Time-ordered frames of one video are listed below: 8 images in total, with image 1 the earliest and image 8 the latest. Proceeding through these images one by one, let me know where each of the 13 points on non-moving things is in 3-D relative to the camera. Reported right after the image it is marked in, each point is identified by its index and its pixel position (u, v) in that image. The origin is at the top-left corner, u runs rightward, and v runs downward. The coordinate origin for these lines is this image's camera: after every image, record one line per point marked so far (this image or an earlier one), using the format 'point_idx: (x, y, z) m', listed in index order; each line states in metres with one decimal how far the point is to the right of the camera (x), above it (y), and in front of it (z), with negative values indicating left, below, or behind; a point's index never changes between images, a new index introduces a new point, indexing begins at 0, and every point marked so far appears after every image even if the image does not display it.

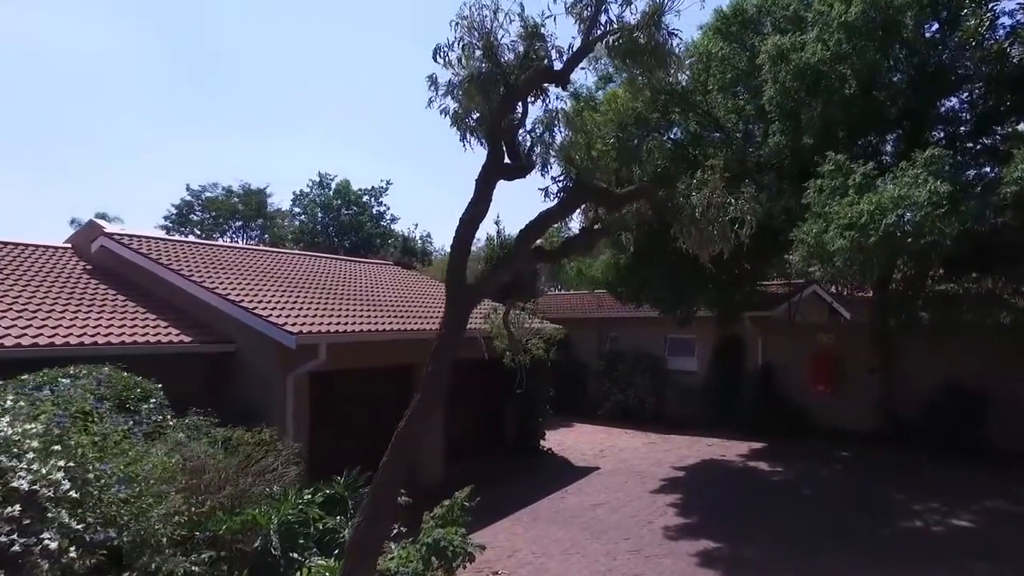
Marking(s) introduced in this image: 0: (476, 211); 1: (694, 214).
0: (-0.3, +0.7, +7.1) m
1: (+1.8, +0.8, +8.1) m
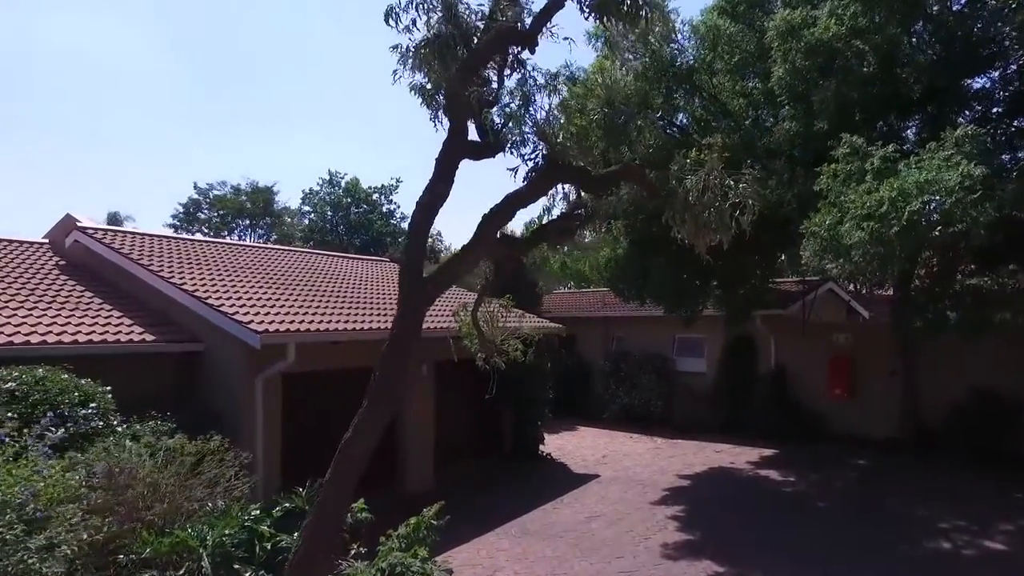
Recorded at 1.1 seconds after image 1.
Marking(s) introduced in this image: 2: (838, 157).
0: (-0.6, +0.7, +6.3) m
1: (+1.6, +0.8, +7.2) m
2: (+4.0, +1.6, +9.7) m
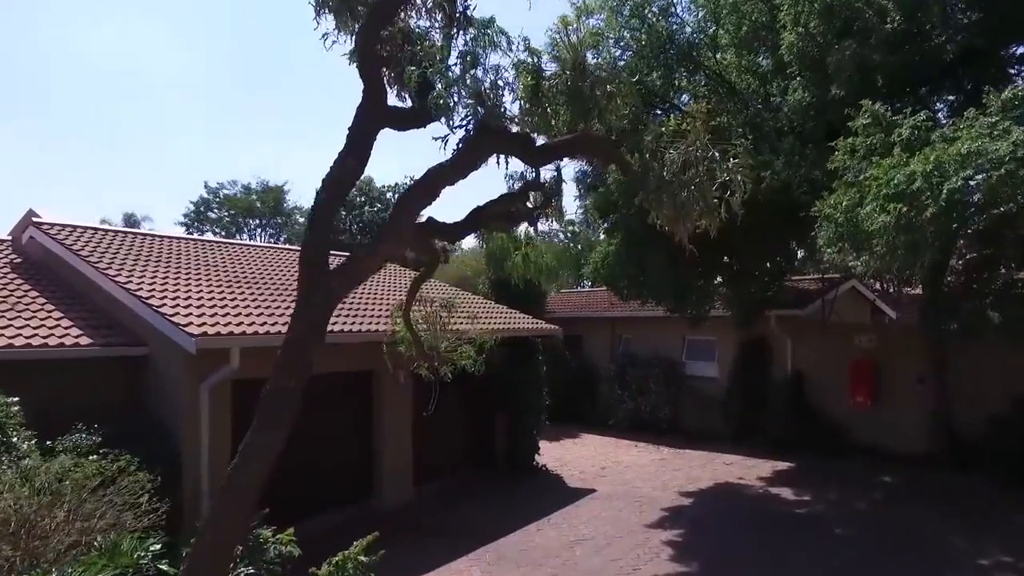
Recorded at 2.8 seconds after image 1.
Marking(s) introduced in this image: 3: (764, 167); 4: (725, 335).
0: (-1.1, +0.8, +5.2) m
1: (+1.1, +0.8, +6.1) m
2: (+3.6, +1.7, +8.4) m
3: (+3.0, +1.5, +9.6) m
4: (+4.3, -0.9, +16.3) m
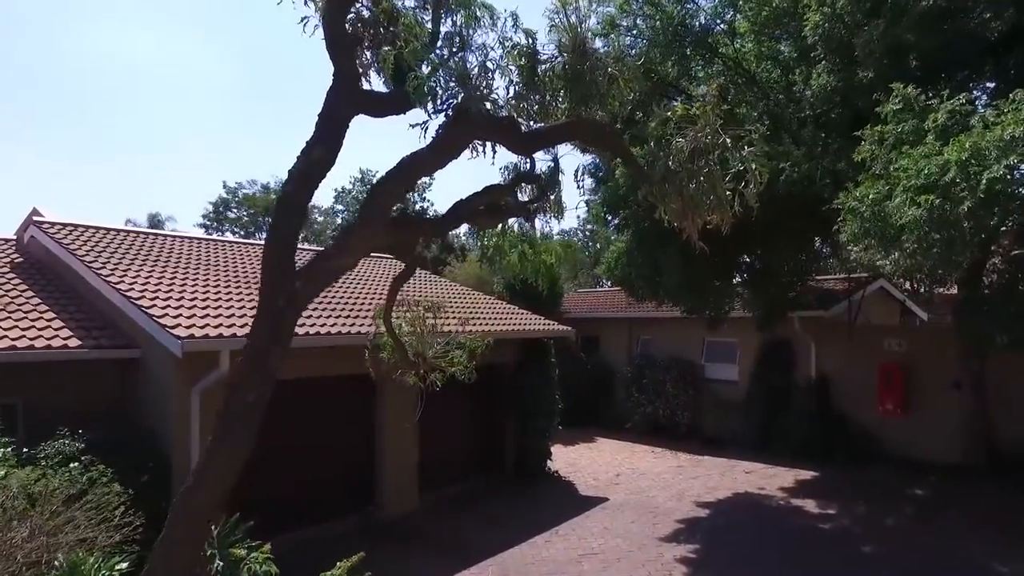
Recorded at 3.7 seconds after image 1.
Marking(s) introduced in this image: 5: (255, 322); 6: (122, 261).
0: (-1.2, +0.8, +4.7) m
1: (+1.1, +0.8, +5.5) m
2: (+3.6, +1.7, +7.8) m
3: (+3.1, +1.5, +9.0) m
4: (+4.6, -0.9, +15.7) m
5: (-1.5, -0.2, +4.5) m
6: (-5.8, +0.4, +11.9) m
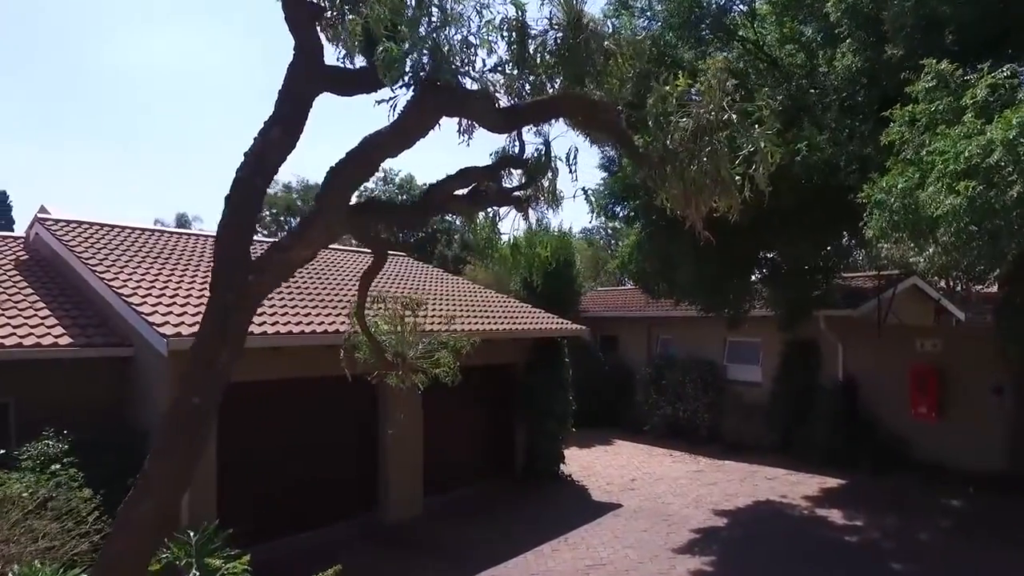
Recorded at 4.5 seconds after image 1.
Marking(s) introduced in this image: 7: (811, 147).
0: (-1.3, +0.8, +4.3) m
1: (+1.0, +0.9, +5.0) m
2: (+3.6, +1.7, +7.2) m
3: (+3.1, +1.5, +8.5) m
4: (+4.8, -0.9, +15.1) m
5: (-1.6, -0.1, +4.1) m
6: (-5.7, +0.5, +11.7) m
7: (+3.1, +1.5, +8.5) m
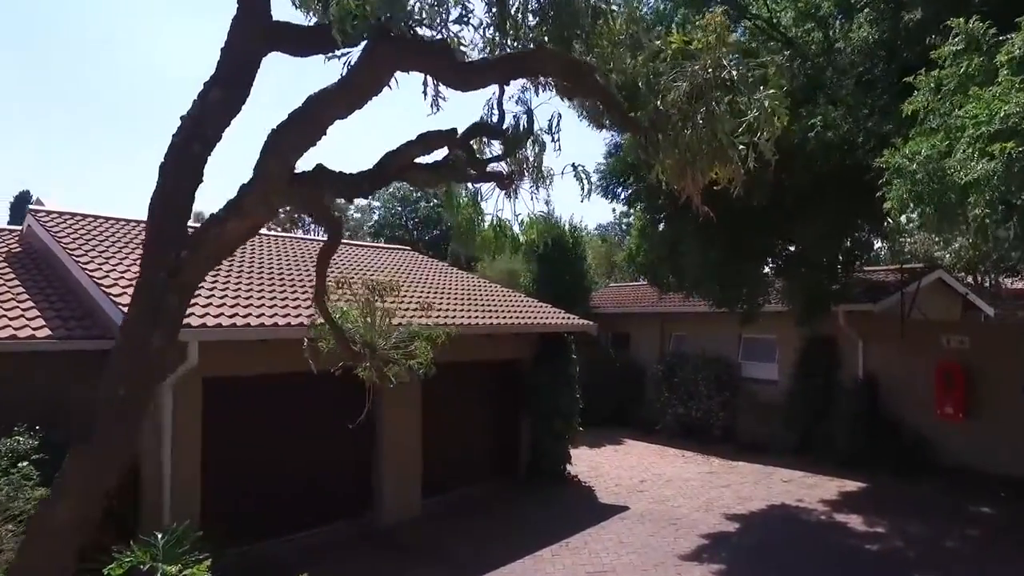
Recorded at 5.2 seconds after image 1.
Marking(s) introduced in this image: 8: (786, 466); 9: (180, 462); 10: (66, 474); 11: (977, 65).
0: (-1.4, +0.9, +3.8) m
1: (+0.9, +1.0, +4.5) m
2: (+3.5, +1.8, +6.6) m
3: (+3.1, +1.6, +7.9) m
4: (+4.9, -0.8, +14.5) m
5: (-1.7, 0.0, +3.7) m
6: (-5.6, +0.6, +11.3) m
7: (+3.1, +1.6, +7.9) m
8: (+4.5, -2.9, +13.1) m
9: (-3.5, -1.8, +8.4) m
10: (-2.0, -0.8, +3.7) m
11: (+3.6, +1.6, +6.2) m
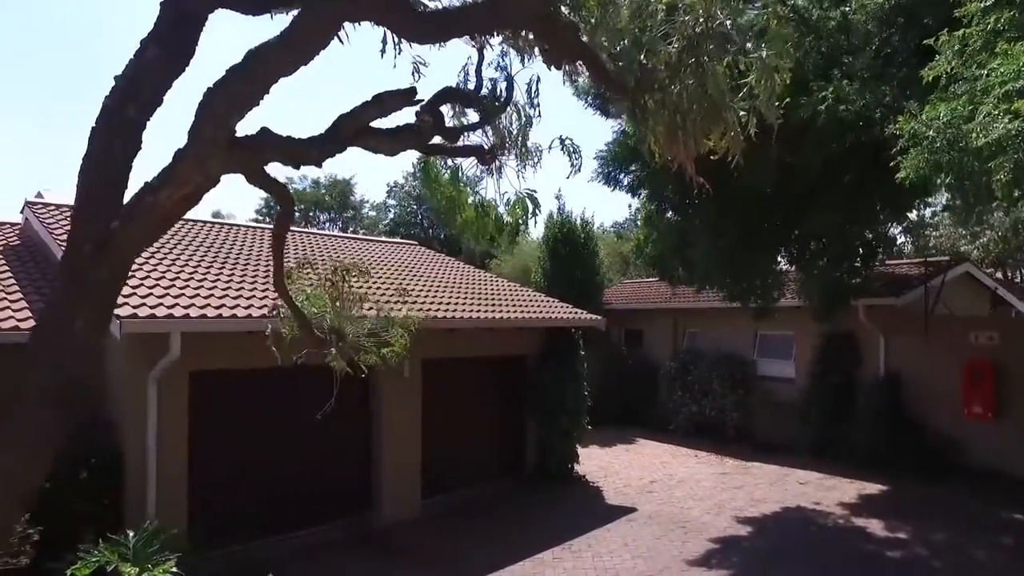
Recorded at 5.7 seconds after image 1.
0: (-1.6, +1.0, +3.5) m
1: (+0.7, +1.1, +4.1) m
2: (+3.5, +1.9, +6.2) m
3: (+3.0, +1.7, +7.4) m
4: (+5.1, -0.7, +13.9) m
5: (-1.9, +0.1, +3.4) m
6: (-5.6, +0.7, +11.1) m
7: (+3.0, +1.7, +7.5) m
8: (+4.5, -2.8, +12.6) m
9: (-3.5, -1.7, +8.1) m
10: (-2.2, -0.7, +3.3) m
11: (+3.5, +1.7, +5.7) m
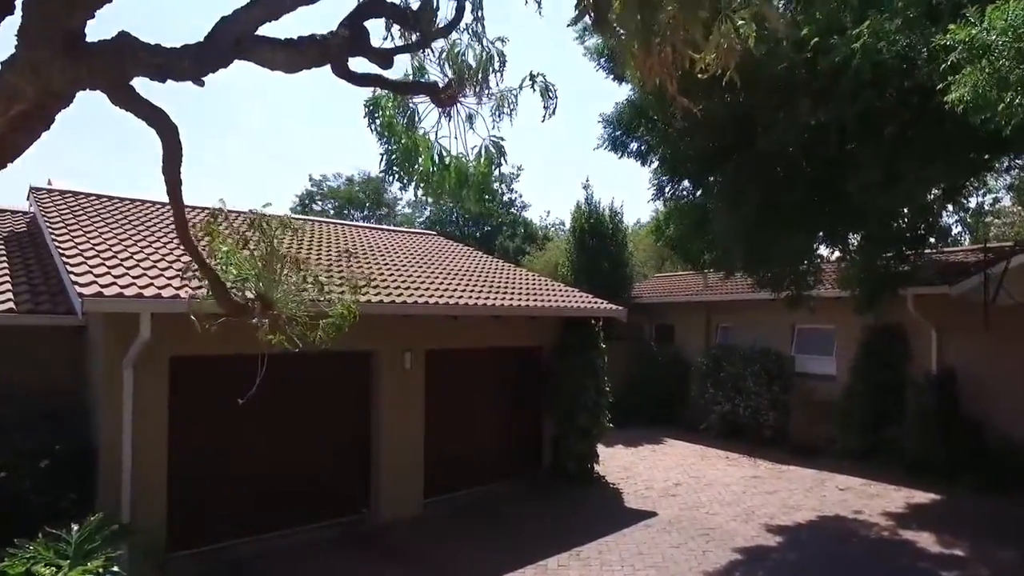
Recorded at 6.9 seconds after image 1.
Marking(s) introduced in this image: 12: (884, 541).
0: (-1.8, +1.2, +2.9) m
1: (+0.5, +1.3, +3.3) m
2: (+3.3, +2.1, +5.2) m
3: (+3.0, +1.9, +6.5) m
4: (+5.4, -0.6, +12.9) m
5: (-2.2, +0.3, +2.7) m
6: (-5.4, +0.8, +10.7) m
7: (+3.0, +1.9, +6.6) m
8: (+4.8, -2.6, +11.6) m
9: (-3.5, -1.5, +7.5) m
10: (-2.4, -0.5, +2.7) m
11: (+3.3, +1.9, +4.8) m
12: (+3.9, -2.6, +8.4) m
